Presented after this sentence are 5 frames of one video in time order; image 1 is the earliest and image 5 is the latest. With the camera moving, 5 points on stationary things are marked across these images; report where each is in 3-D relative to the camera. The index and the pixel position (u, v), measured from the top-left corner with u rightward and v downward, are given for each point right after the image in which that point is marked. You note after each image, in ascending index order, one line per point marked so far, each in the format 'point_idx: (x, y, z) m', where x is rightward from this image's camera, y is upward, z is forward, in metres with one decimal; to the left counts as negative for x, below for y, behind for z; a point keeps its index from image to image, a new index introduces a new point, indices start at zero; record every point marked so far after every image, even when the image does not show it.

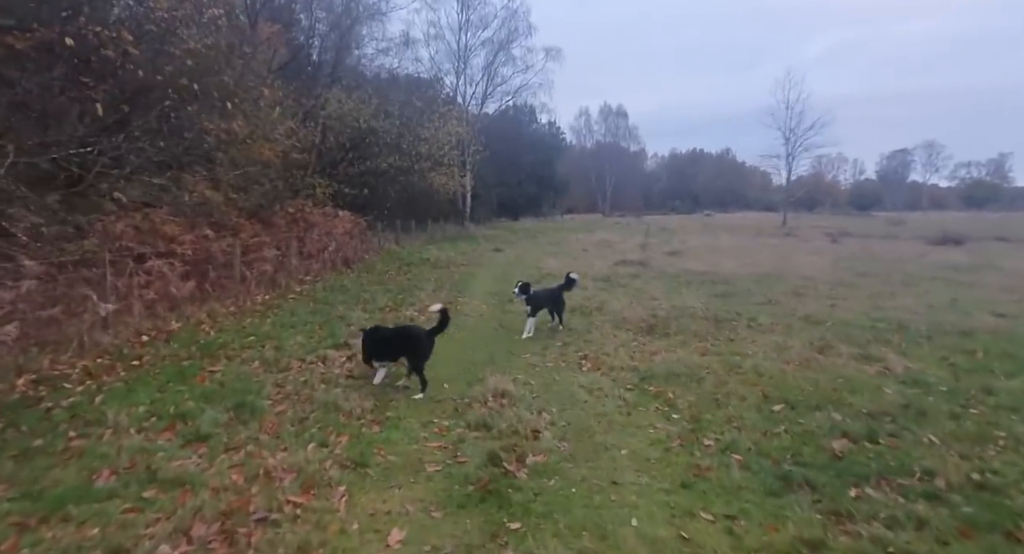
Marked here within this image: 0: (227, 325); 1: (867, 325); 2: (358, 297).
0: (-5.8, -1.0, +10.7) m
1: (+7.0, -0.9, +10.5) m
2: (-4.4, -0.6, +15.2) m
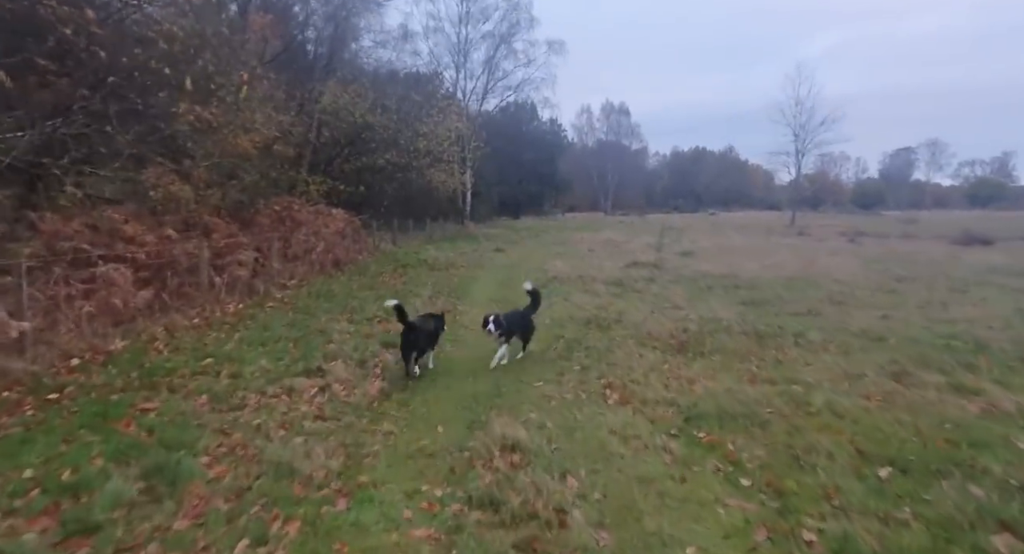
0: (-5.7, -1.1, +9.2) m
1: (+7.2, -1.1, +8.9) m
2: (-4.3, -0.7, +13.6) m
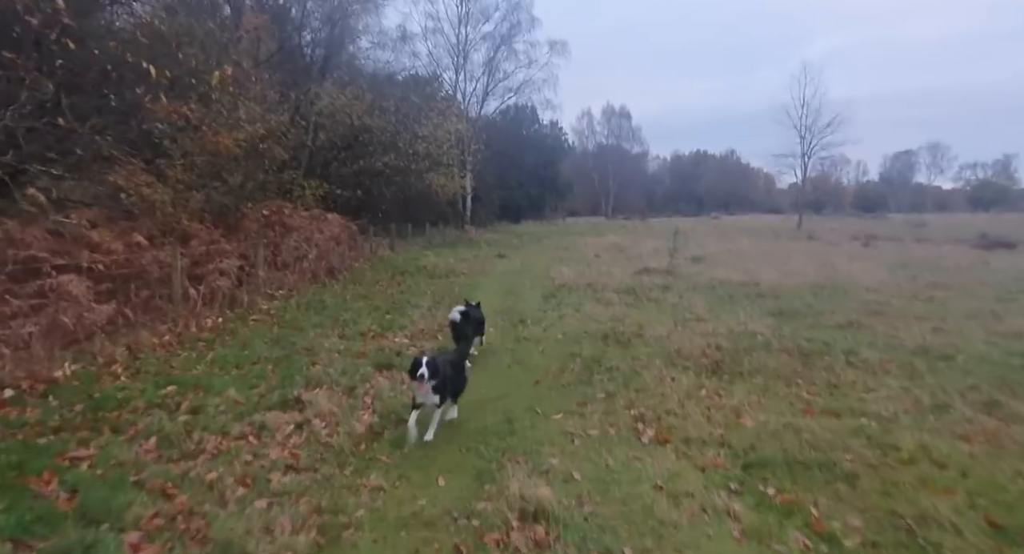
0: (-5.5, -1.3, +8.0) m
1: (+7.3, -1.2, +7.7) m
2: (-4.1, -0.9, +12.4) m
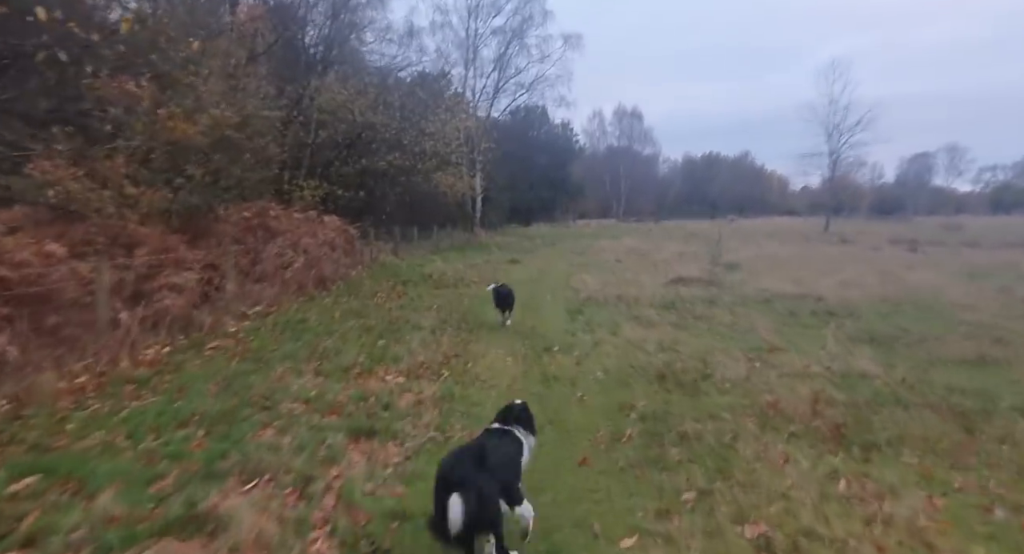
0: (-5.1, -1.6, +5.6) m
1: (+7.7, -1.5, +5.1) m
2: (-3.7, -1.2, +10.0) m
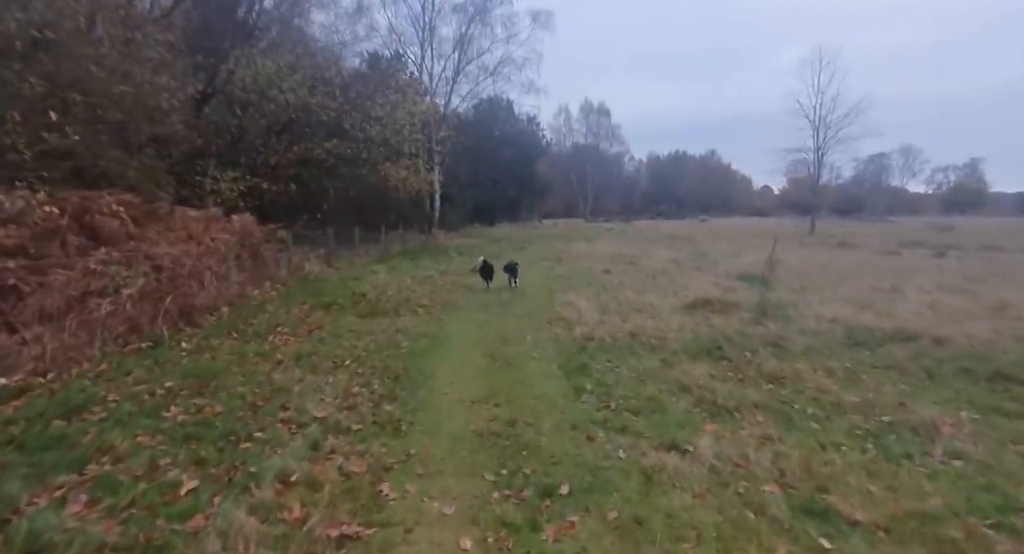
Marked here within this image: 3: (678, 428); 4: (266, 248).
0: (-5.2, -2.2, -0.1) m
1: (+7.6, -2.1, +0.3) m
2: (-4.0, -1.8, +4.4) m
3: (+1.9, -1.7, +6.2) m
4: (-8.1, +0.9, +17.5) m
